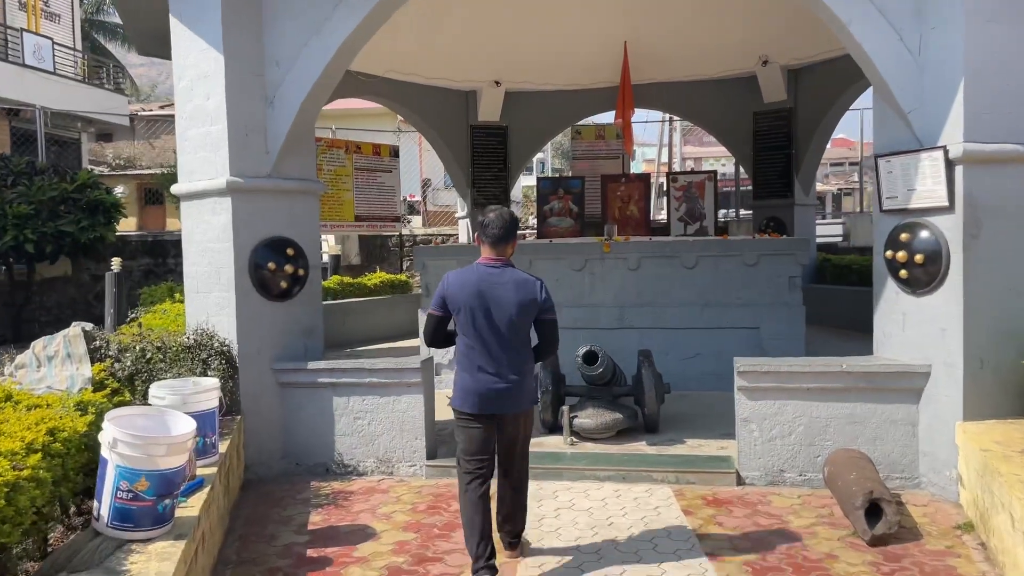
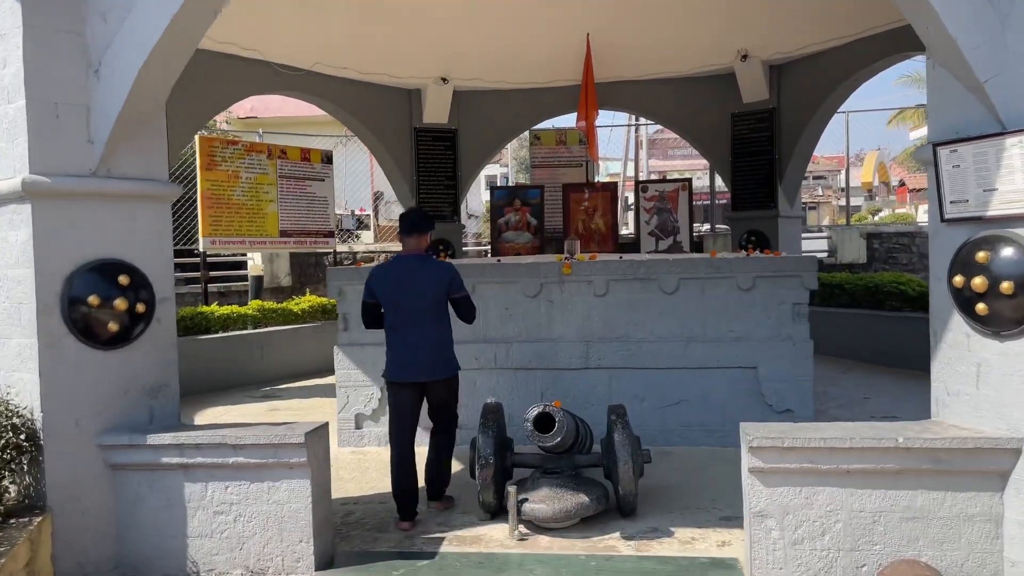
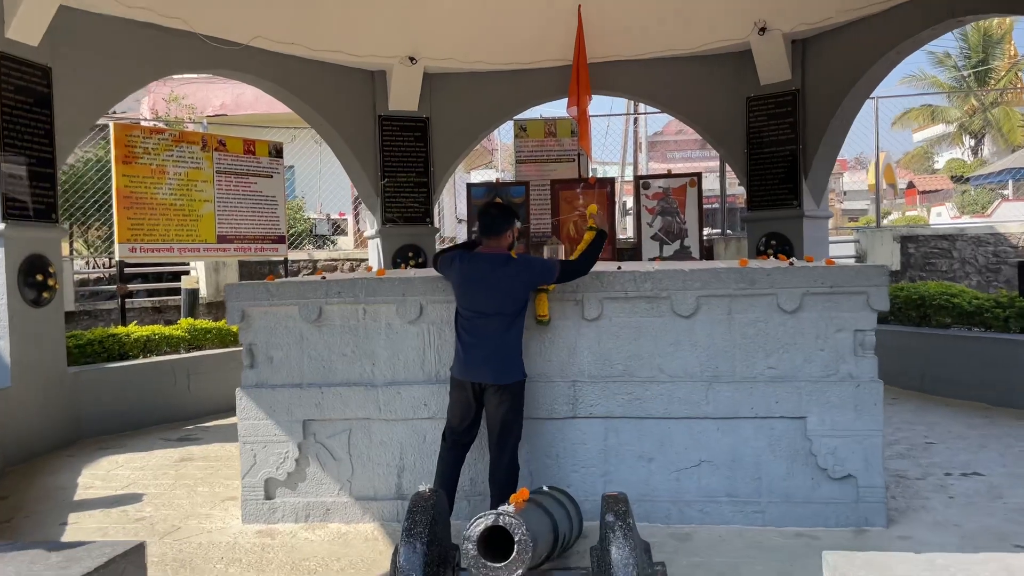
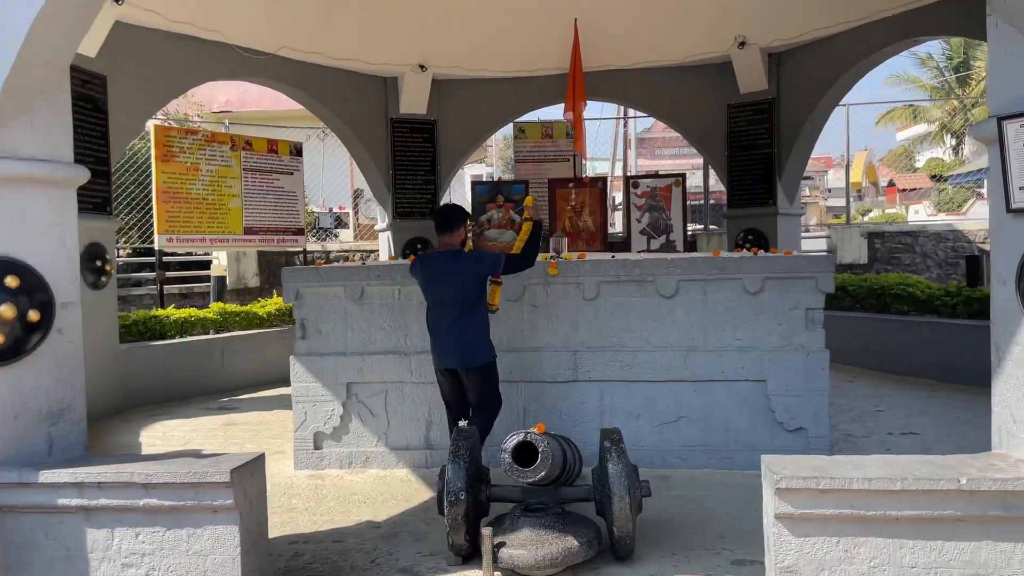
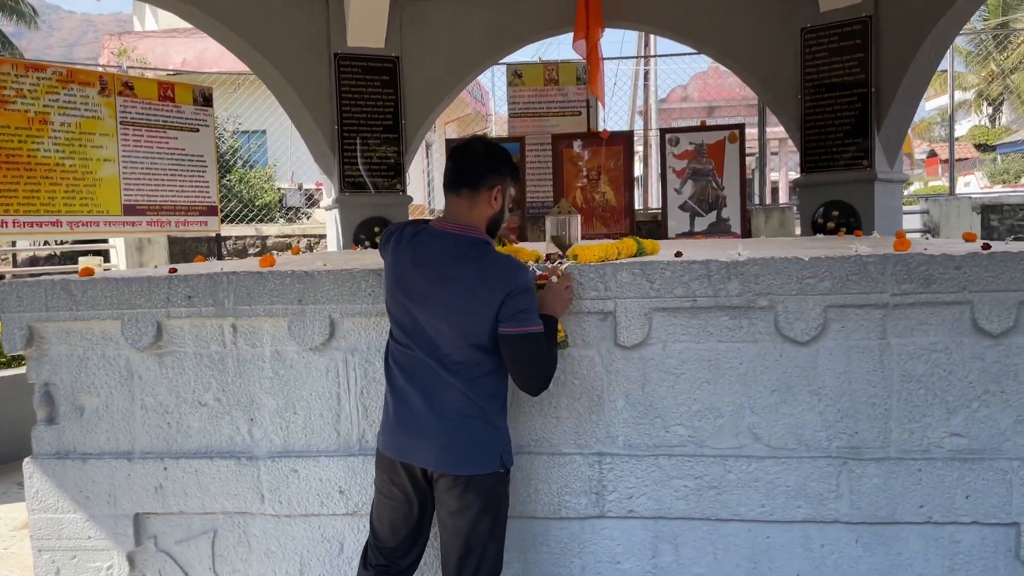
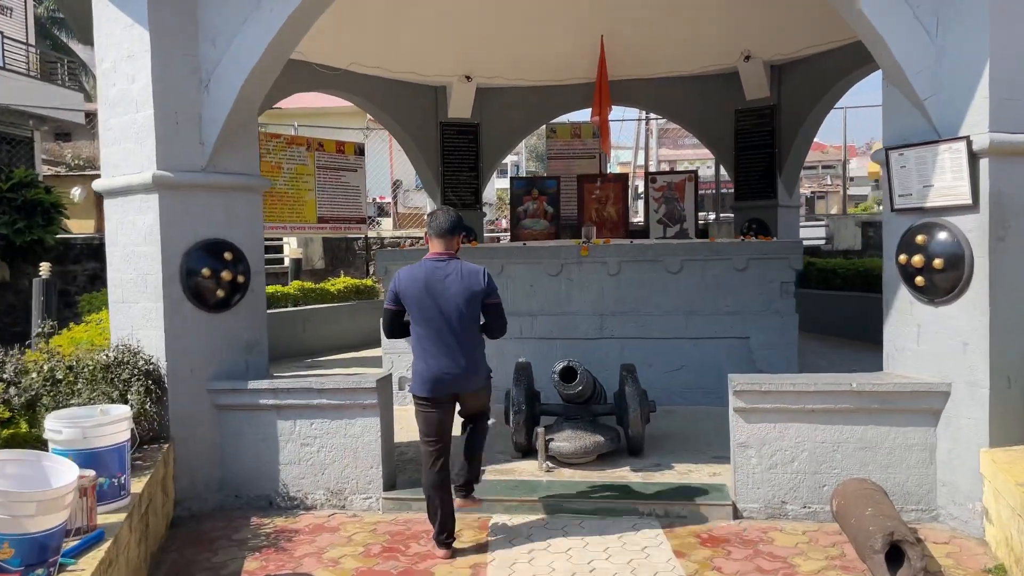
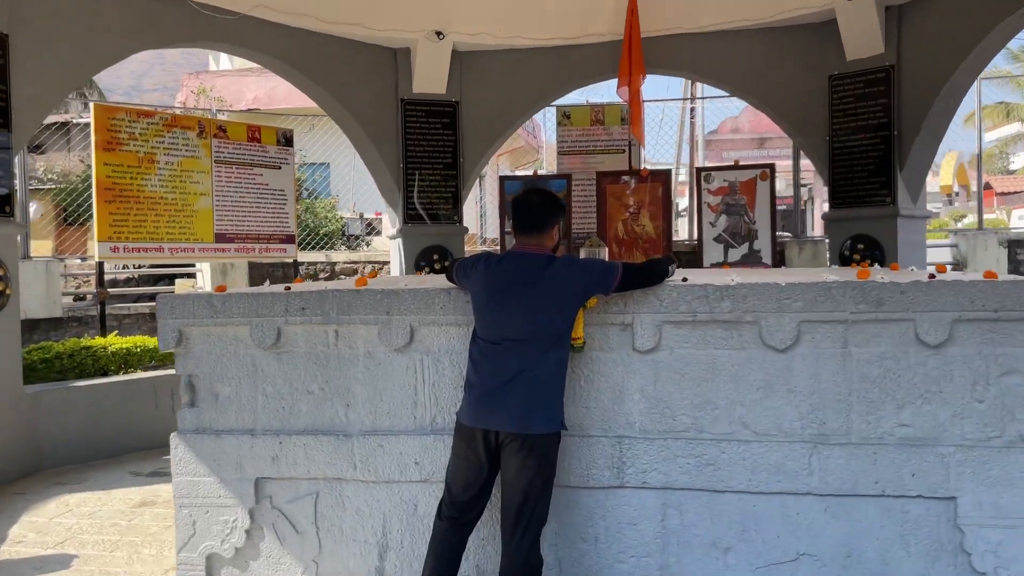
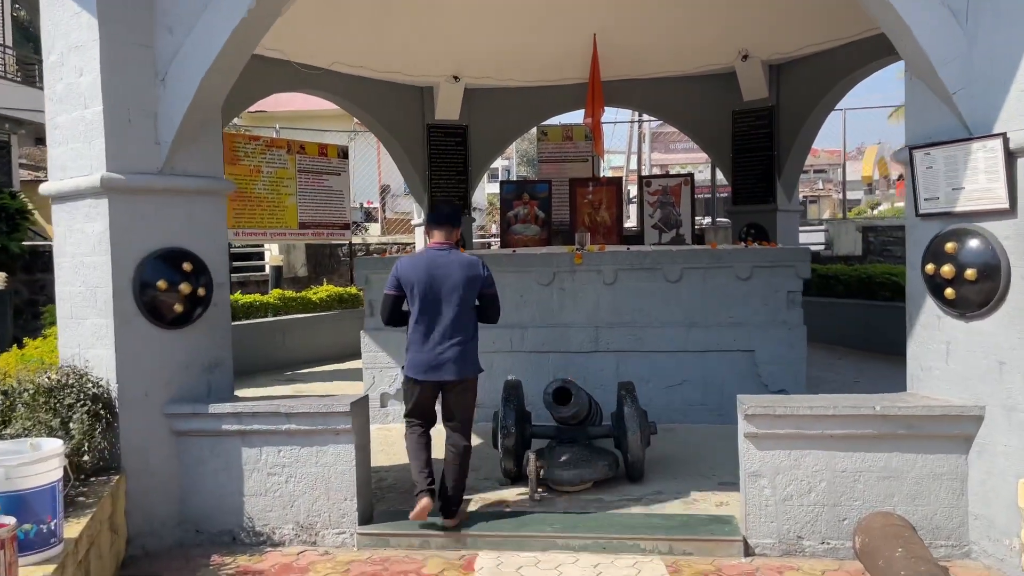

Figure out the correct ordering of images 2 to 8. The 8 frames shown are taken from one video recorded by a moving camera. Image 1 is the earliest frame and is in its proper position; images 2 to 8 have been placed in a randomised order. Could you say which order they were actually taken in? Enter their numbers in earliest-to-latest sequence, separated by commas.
6, 8, 2, 4, 3, 7, 5
